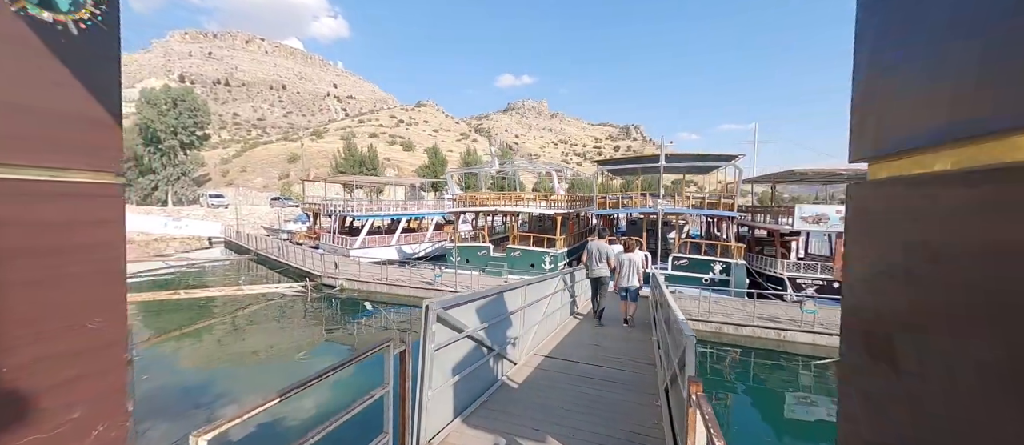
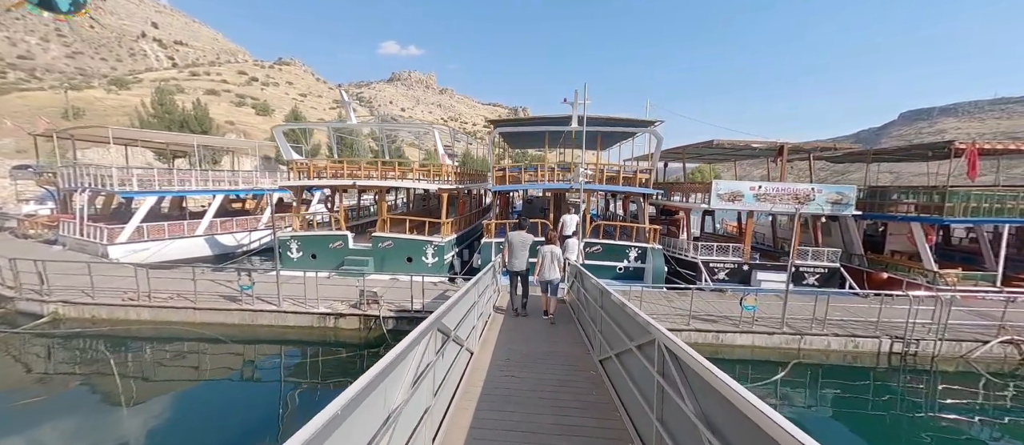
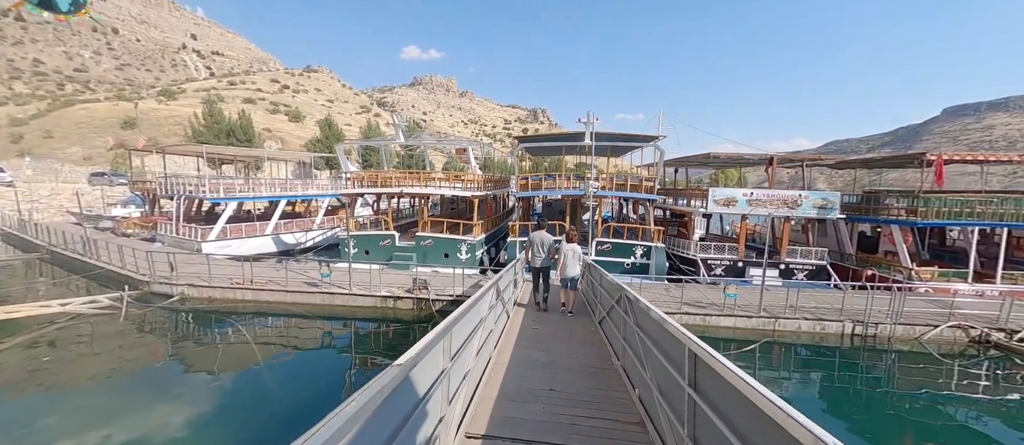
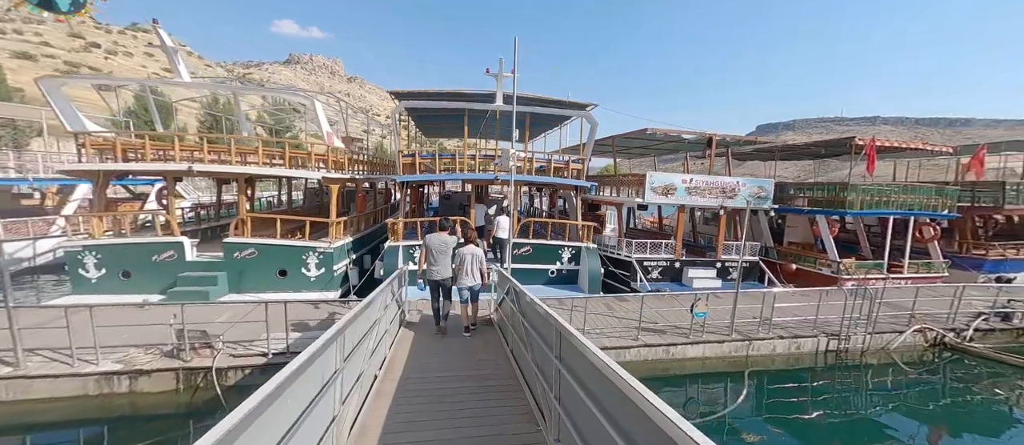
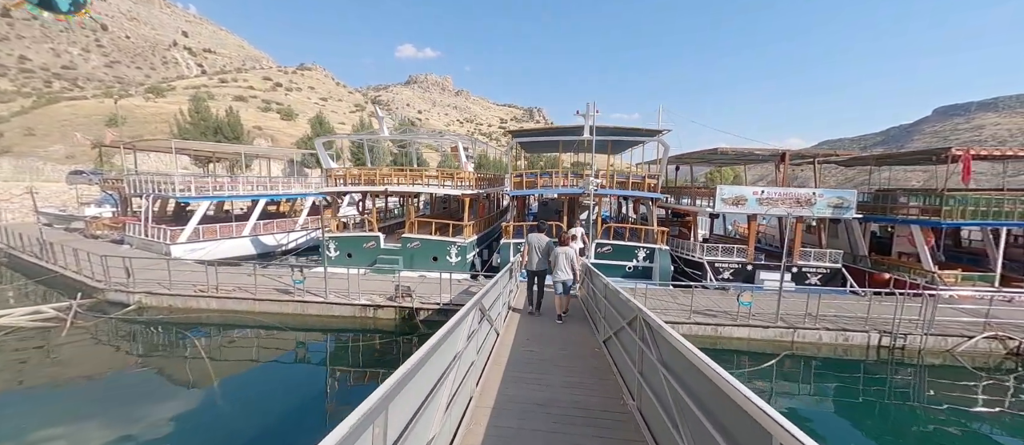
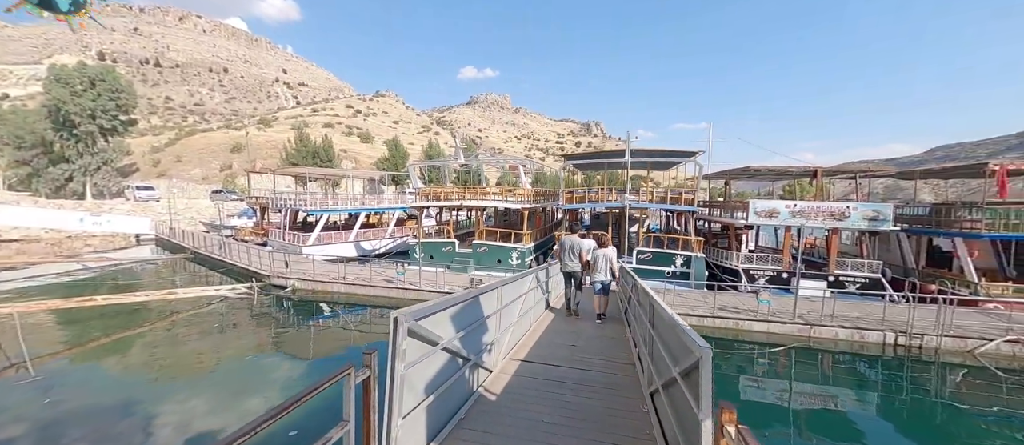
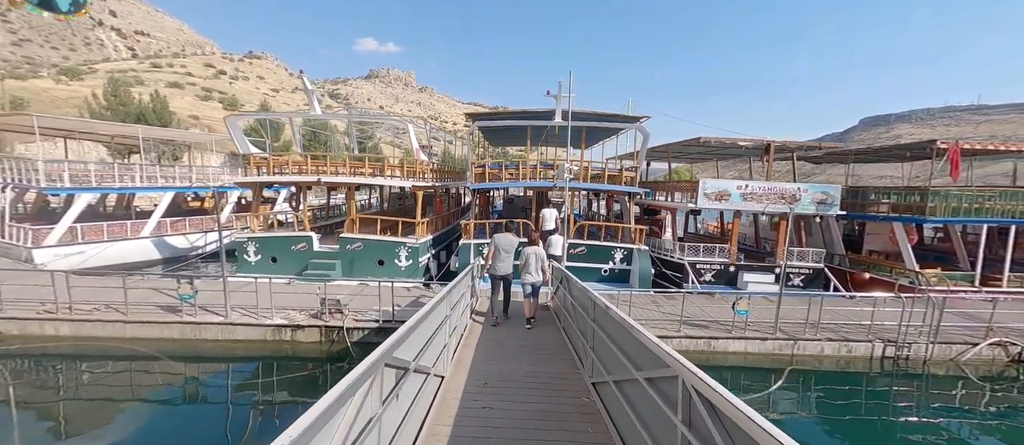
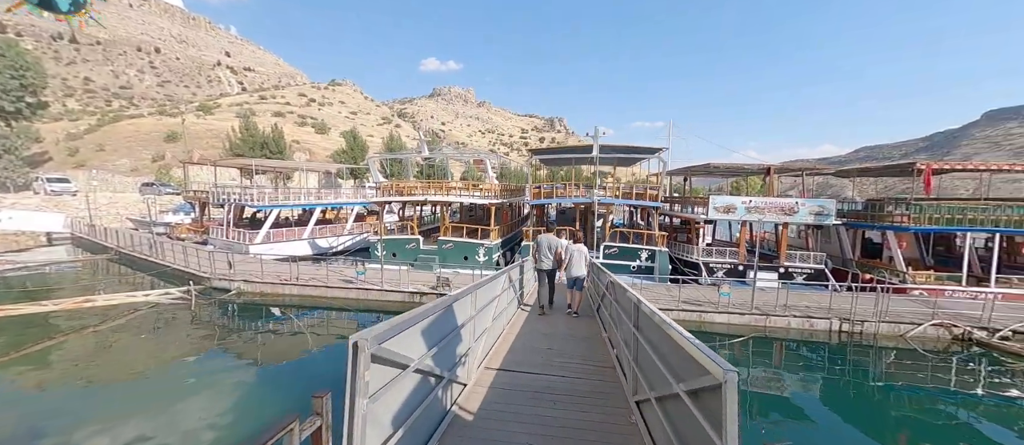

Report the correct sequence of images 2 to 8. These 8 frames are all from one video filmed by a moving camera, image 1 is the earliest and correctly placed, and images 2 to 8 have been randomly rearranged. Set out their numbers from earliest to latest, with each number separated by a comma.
6, 8, 3, 5, 2, 7, 4
